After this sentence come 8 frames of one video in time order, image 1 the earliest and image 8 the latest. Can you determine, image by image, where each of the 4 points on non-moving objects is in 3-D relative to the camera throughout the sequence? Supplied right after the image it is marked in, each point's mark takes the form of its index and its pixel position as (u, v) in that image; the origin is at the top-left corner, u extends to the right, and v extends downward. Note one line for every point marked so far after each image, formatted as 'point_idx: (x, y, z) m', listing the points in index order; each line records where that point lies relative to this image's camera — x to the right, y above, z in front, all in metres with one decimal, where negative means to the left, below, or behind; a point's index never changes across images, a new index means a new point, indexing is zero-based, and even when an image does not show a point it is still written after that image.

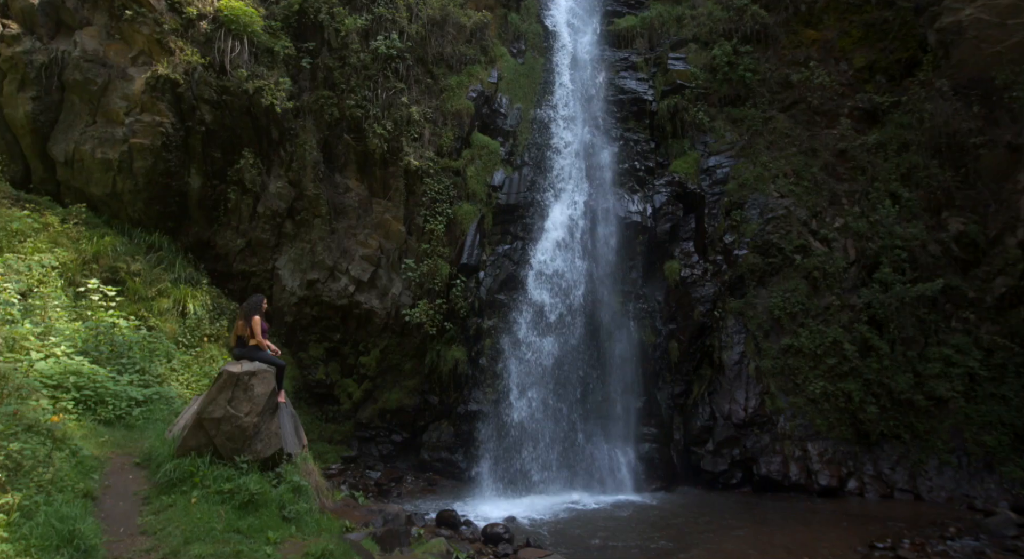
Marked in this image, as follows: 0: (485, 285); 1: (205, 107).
0: (-0.5, -0.1, +11.5) m
1: (-5.7, +3.2, +10.8) m
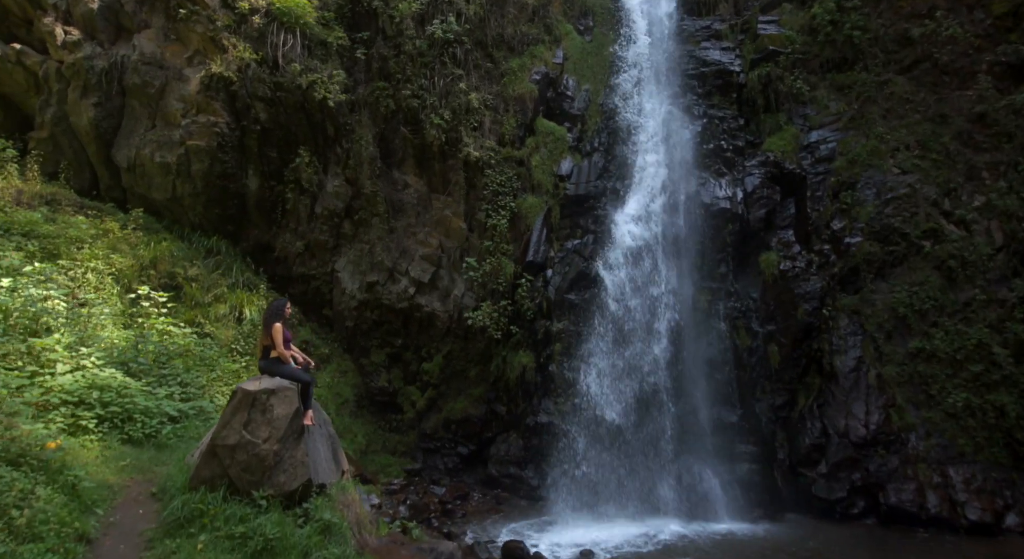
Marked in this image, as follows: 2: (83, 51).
0: (+0.8, -0.1, +10.4) m
1: (-4.5, +3.1, +10.4) m
2: (-7.4, +3.9, +10.0) m
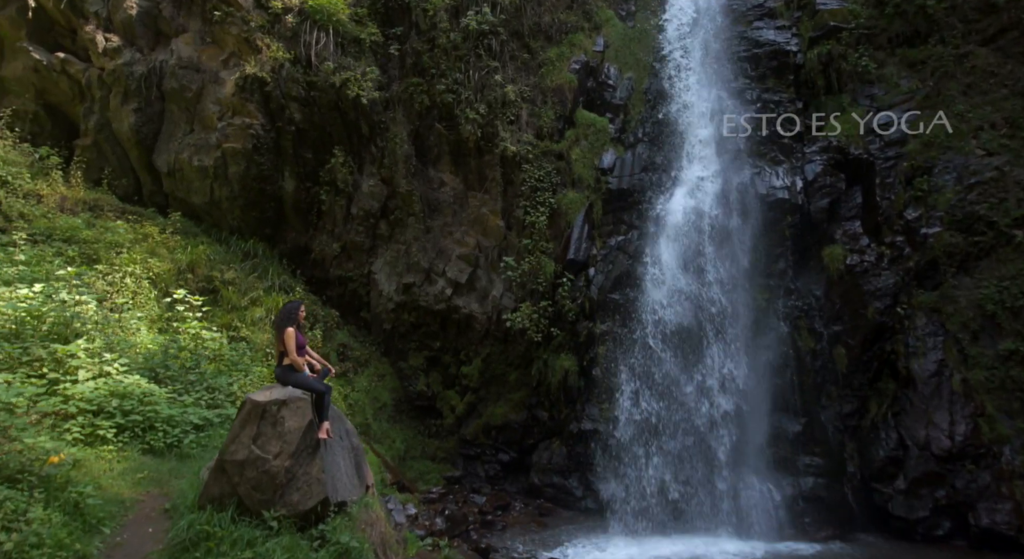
0: (+1.4, -0.1, +9.9) m
1: (-3.8, +3.1, +10.3) m
2: (-6.7, +3.9, +10.1) m
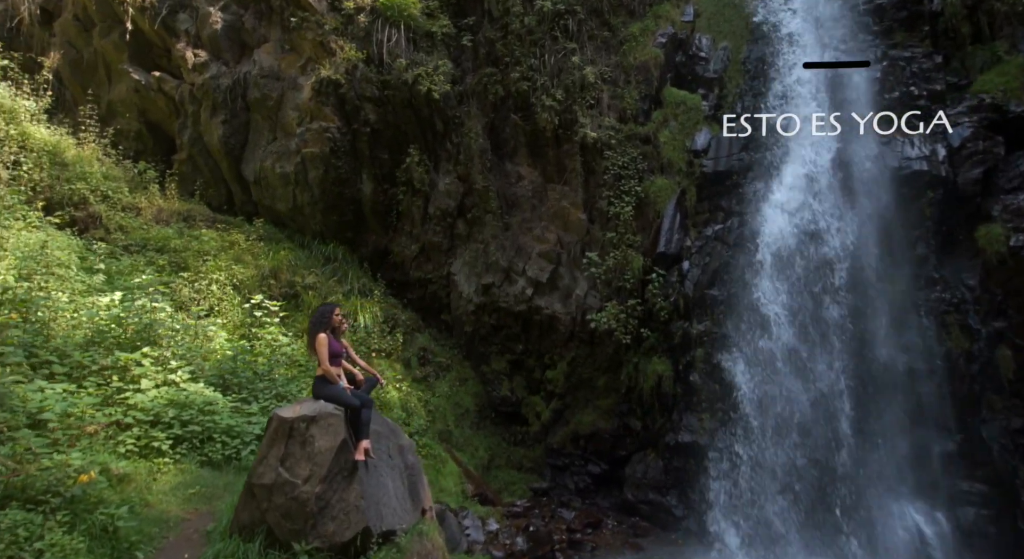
0: (+2.7, 0.0, +8.8) m
1: (-2.5, +3.0, +10.1) m
2: (-5.4, +3.7, +10.4) m
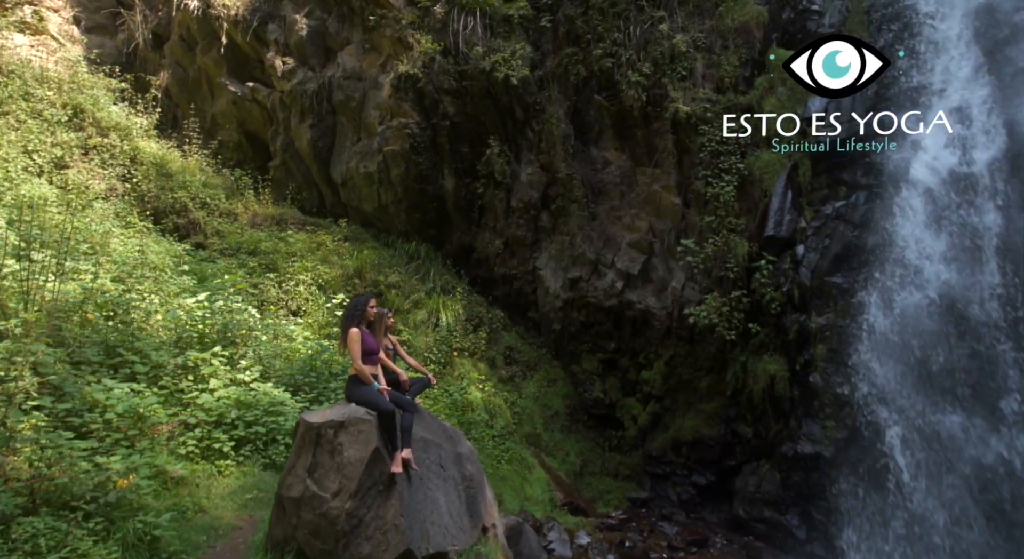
0: (+3.9, +0.2, +7.6) m
1: (-1.1, +3.0, +9.8) m
2: (-3.9, +3.7, +10.6) m
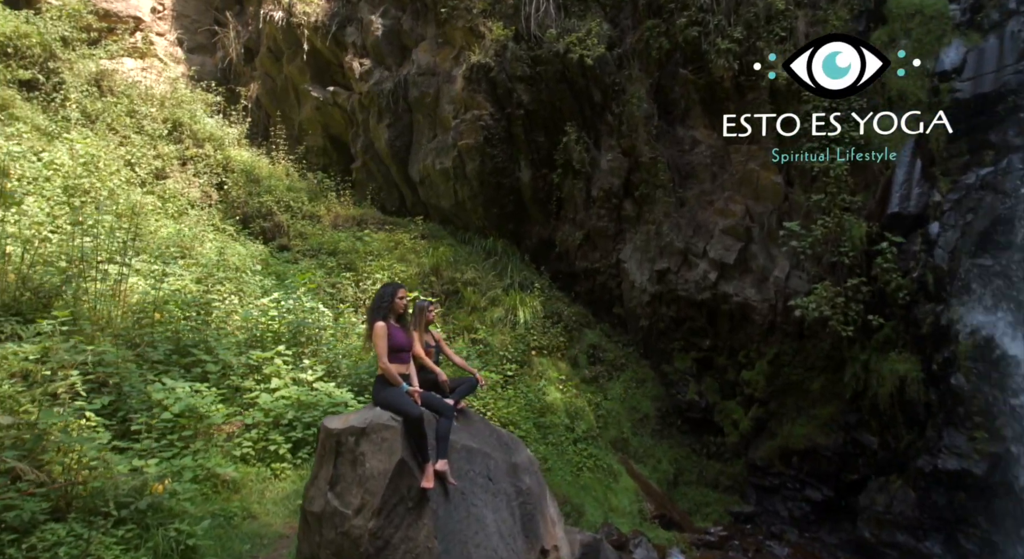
0: (+4.8, +0.4, +6.4) m
1: (+0.1, +3.1, +9.4) m
2: (-2.5, +3.7, +10.6) m
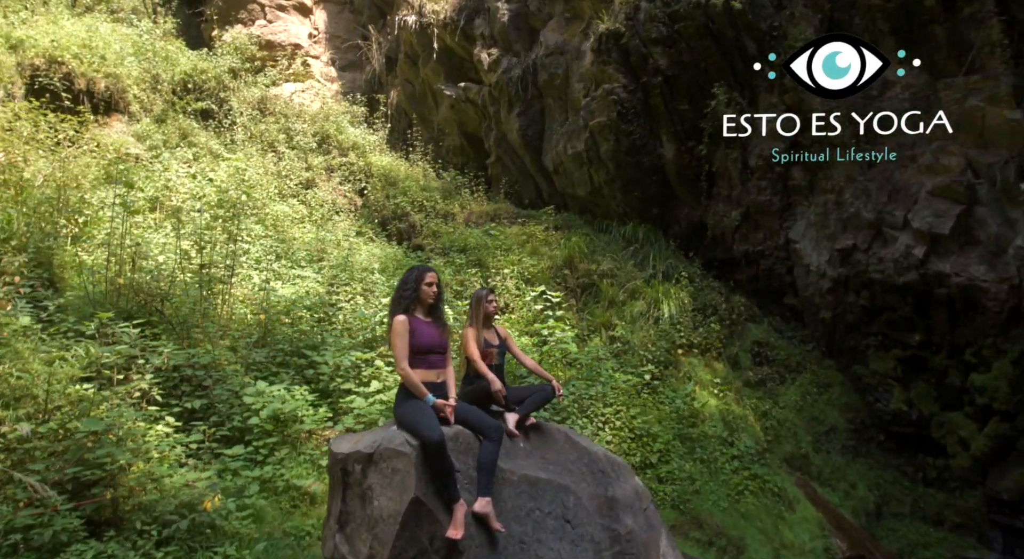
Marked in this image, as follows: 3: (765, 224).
0: (+5.8, +0.7, +4.1) m
1: (+2.1, +3.3, +8.3) m
2: (-0.2, +3.7, +10.2) m
3: (+3.4, +0.7, +7.9) m
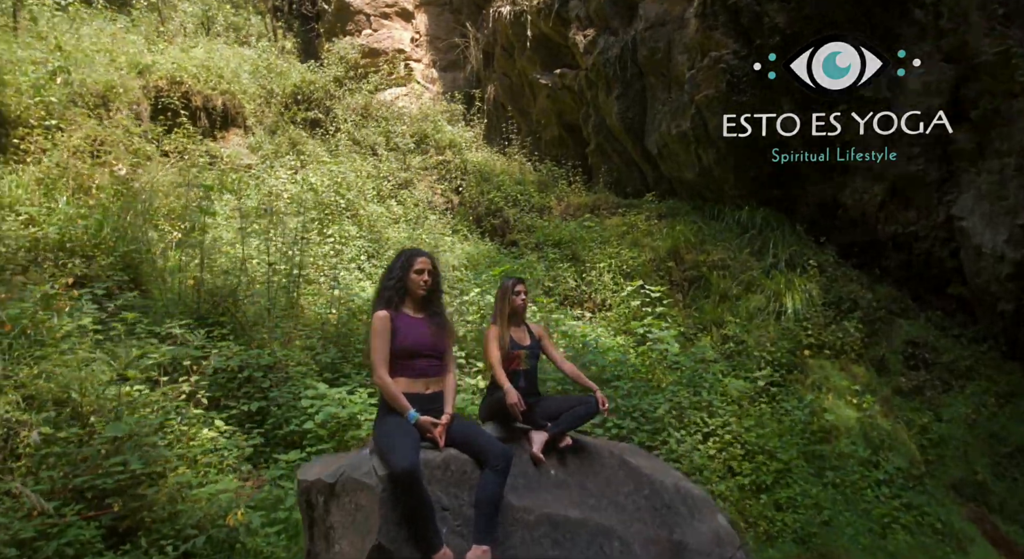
0: (+6.0, +0.9, +2.3) m
1: (+3.2, +3.4, +7.2) m
2: (+1.5, +3.8, +9.6) m
3: (+4.5, +0.9, +6.5) m
